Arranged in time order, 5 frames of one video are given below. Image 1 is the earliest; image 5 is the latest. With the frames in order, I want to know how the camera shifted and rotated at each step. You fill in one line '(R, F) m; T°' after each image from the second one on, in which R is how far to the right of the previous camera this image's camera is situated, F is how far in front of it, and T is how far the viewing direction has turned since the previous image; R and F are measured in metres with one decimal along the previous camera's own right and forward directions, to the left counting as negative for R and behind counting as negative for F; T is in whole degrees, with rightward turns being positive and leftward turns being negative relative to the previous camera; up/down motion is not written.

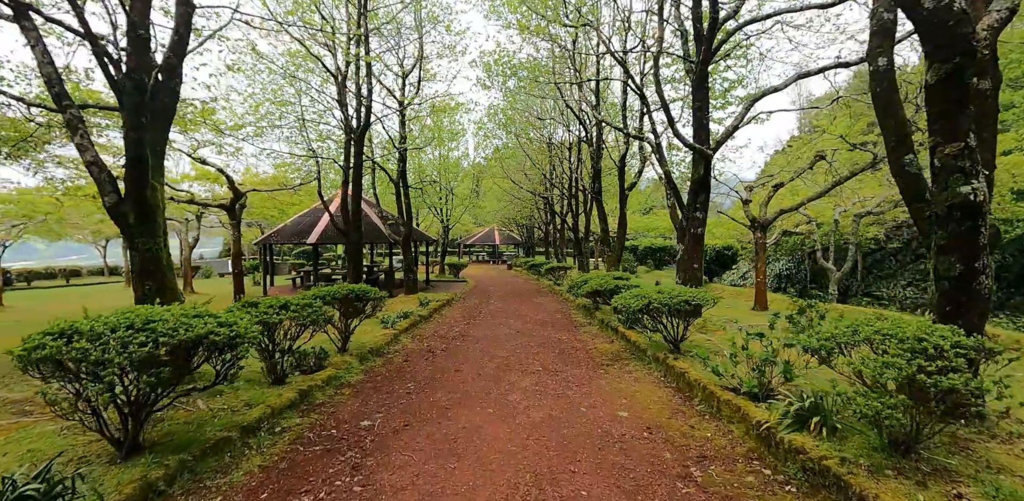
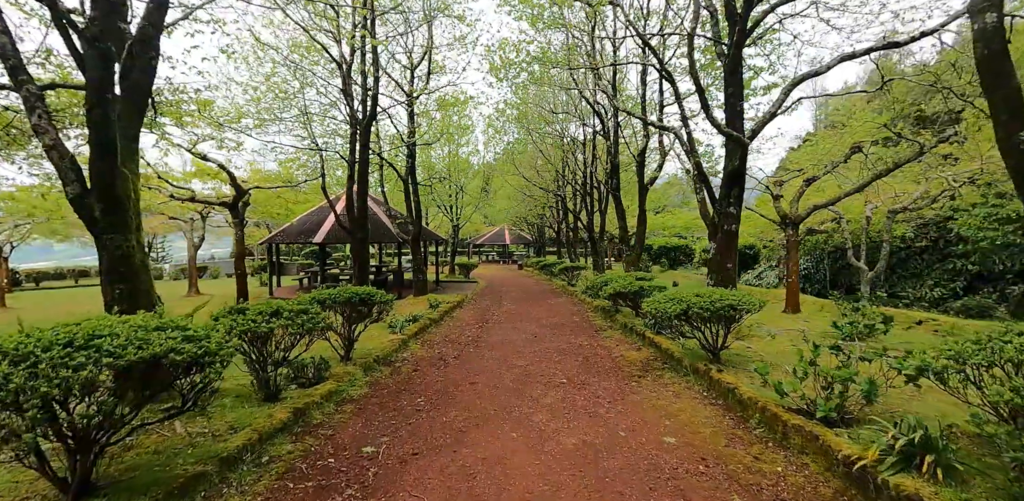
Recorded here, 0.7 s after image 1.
(-0.1, +0.6) m; -1°
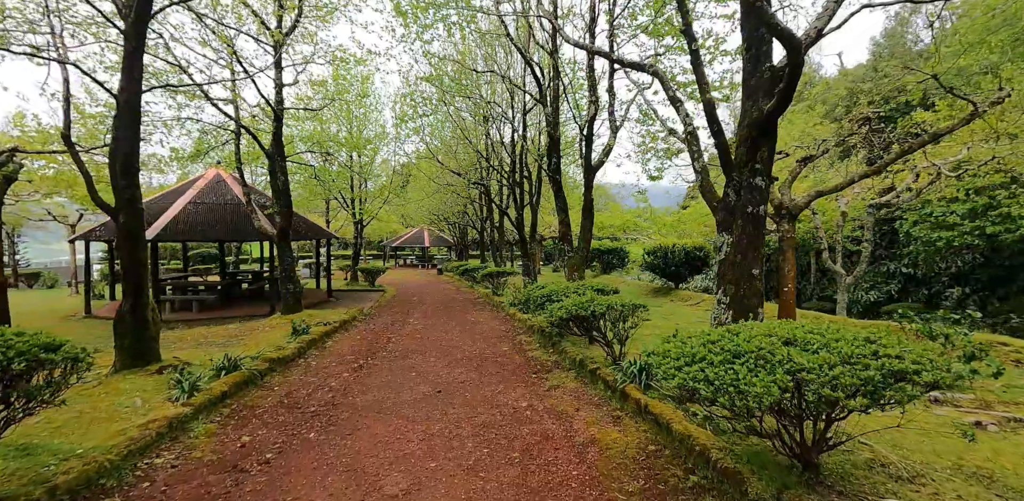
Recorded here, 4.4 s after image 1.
(+0.4, +3.2) m; +9°
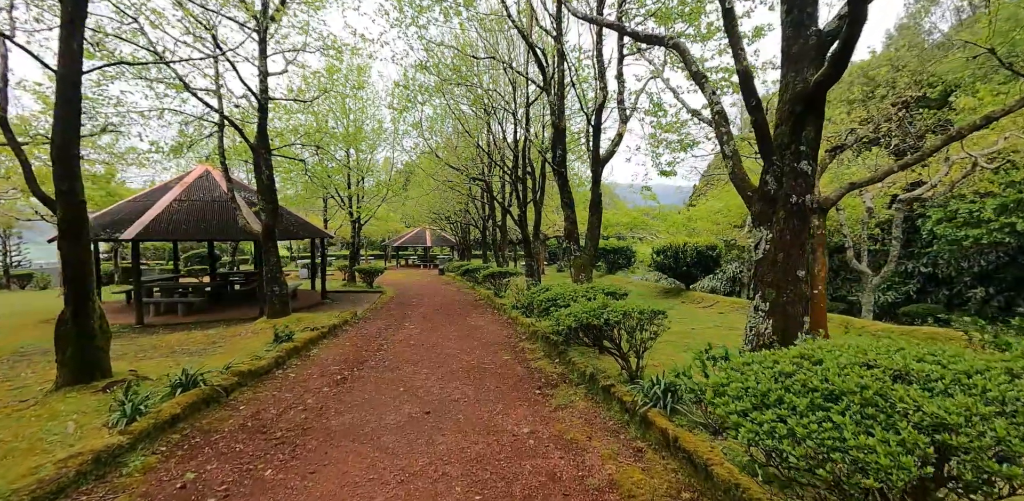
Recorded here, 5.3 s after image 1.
(0.0, +0.7) m; 0°
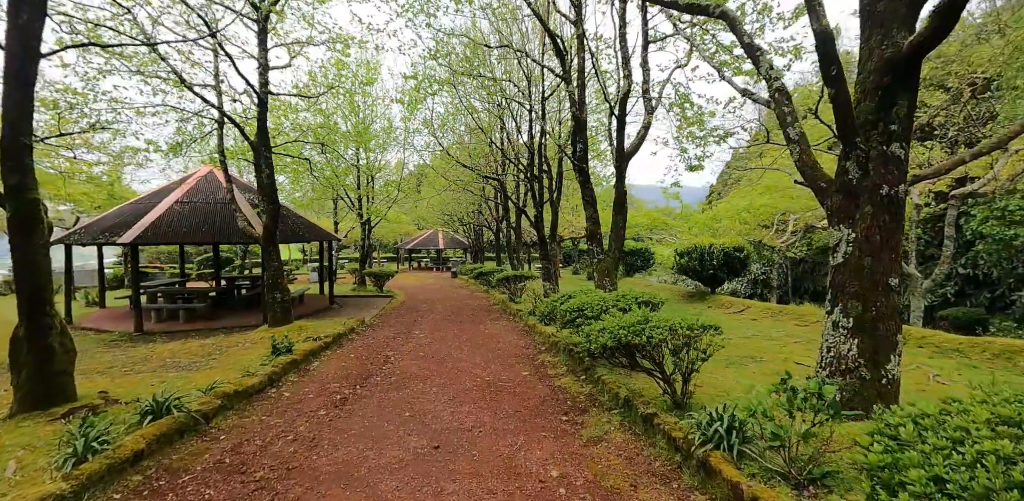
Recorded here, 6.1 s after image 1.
(-0.1, +0.7) m; -2°
